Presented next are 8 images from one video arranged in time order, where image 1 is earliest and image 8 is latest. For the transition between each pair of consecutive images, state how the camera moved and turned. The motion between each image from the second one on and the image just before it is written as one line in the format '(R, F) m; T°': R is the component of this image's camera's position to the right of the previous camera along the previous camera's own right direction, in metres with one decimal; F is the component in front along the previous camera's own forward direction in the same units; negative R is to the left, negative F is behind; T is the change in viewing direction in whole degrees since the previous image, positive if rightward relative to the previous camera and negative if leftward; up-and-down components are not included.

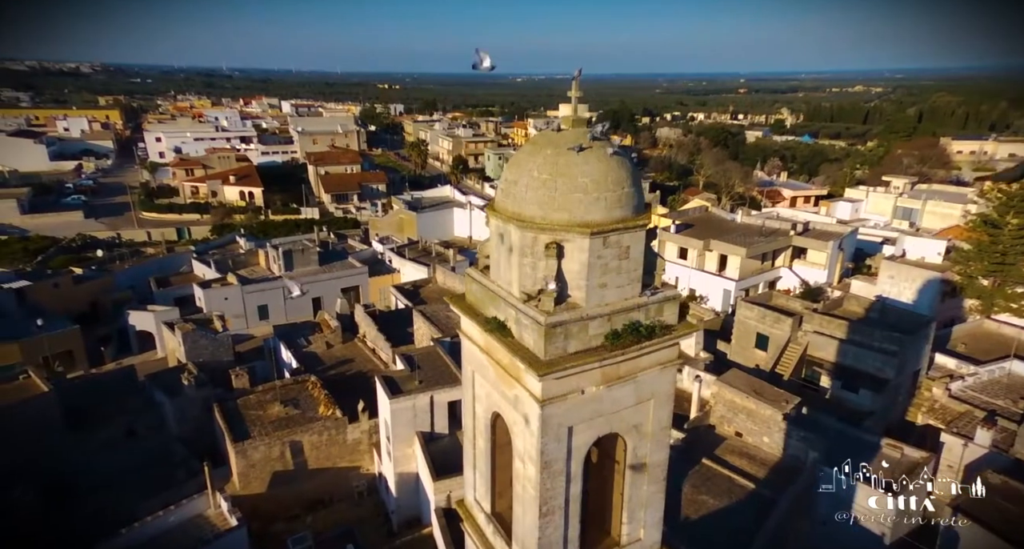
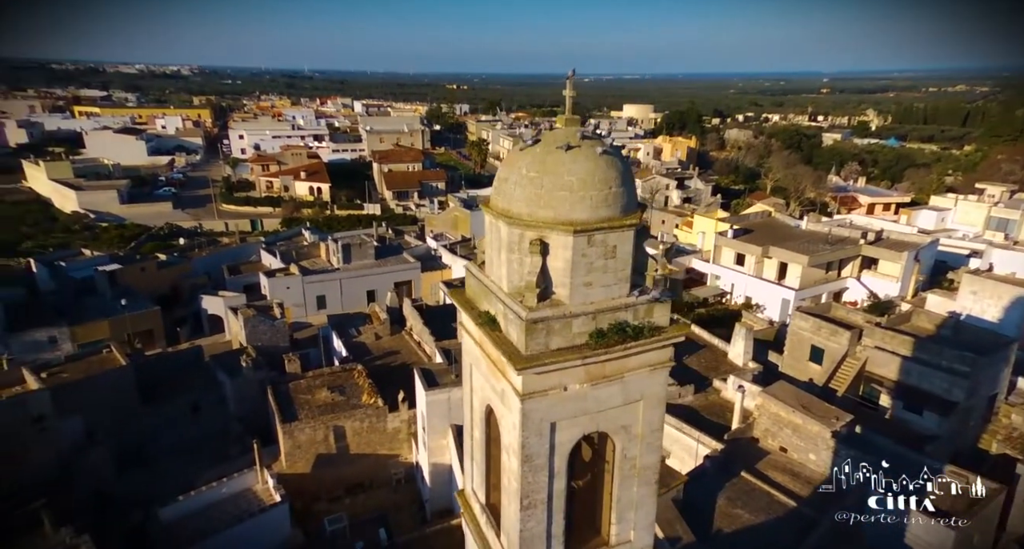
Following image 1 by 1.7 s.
(+1.0, -0.1) m; -7°
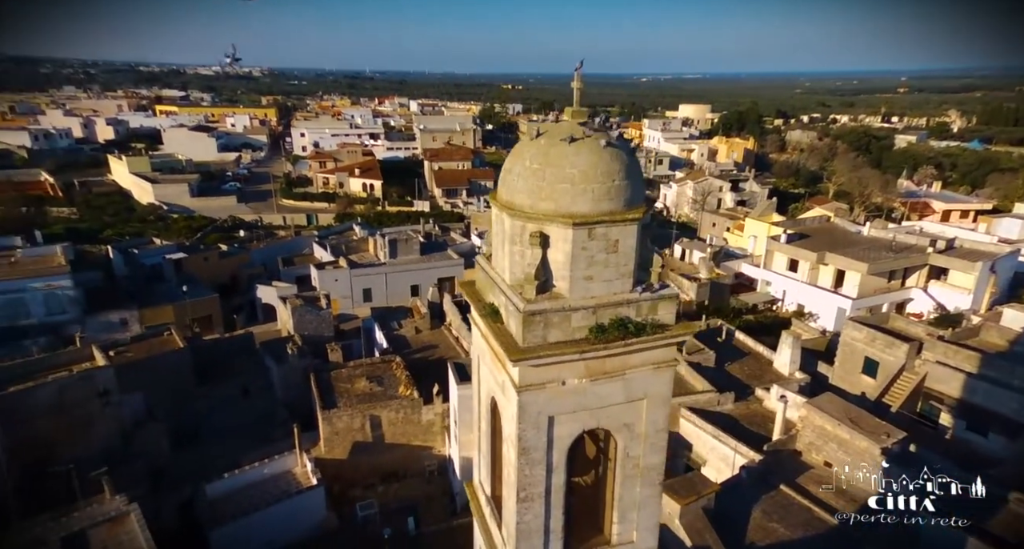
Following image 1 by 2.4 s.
(+0.6, 0.0) m; -6°
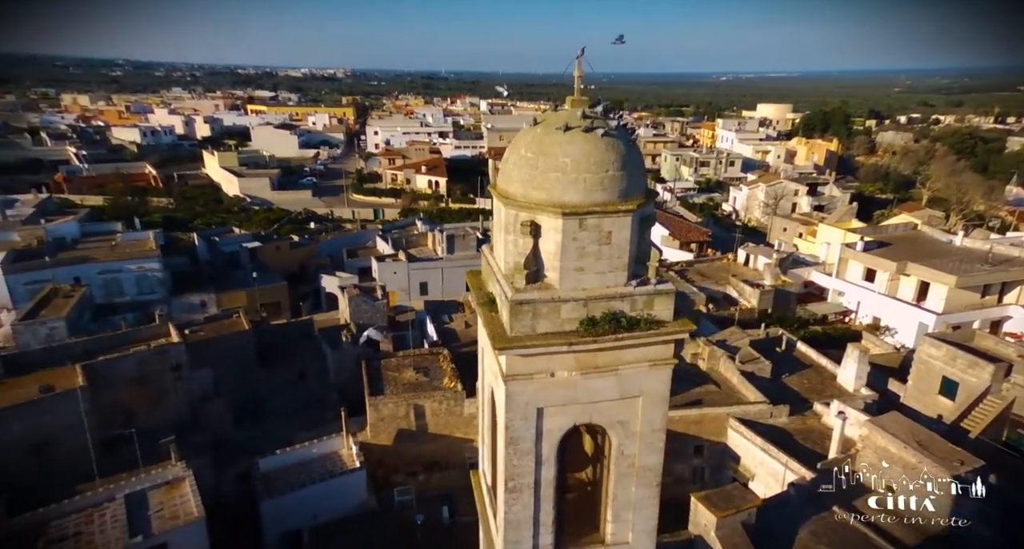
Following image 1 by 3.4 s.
(+1.0, +0.1) m; -8°
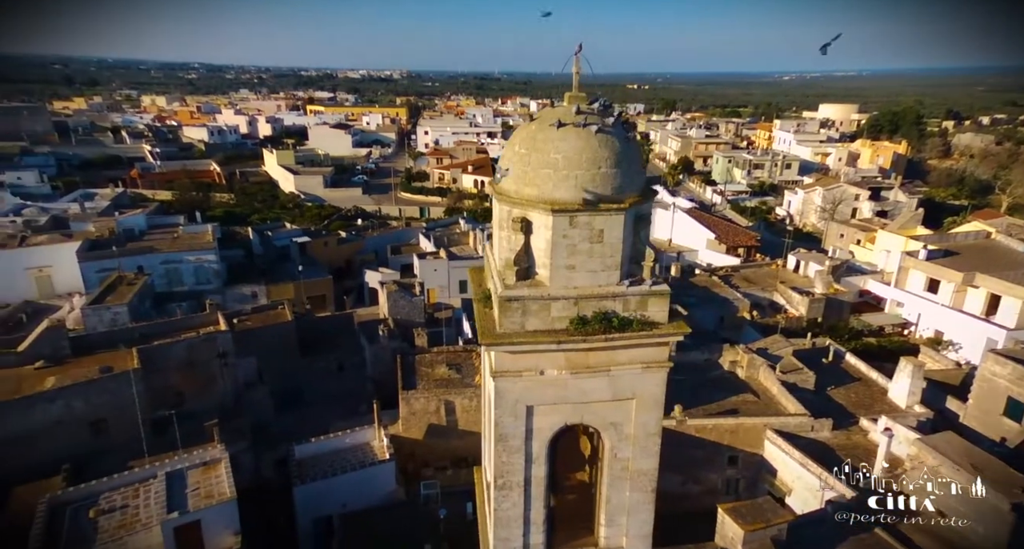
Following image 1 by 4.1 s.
(+0.7, +0.1) m; -5°
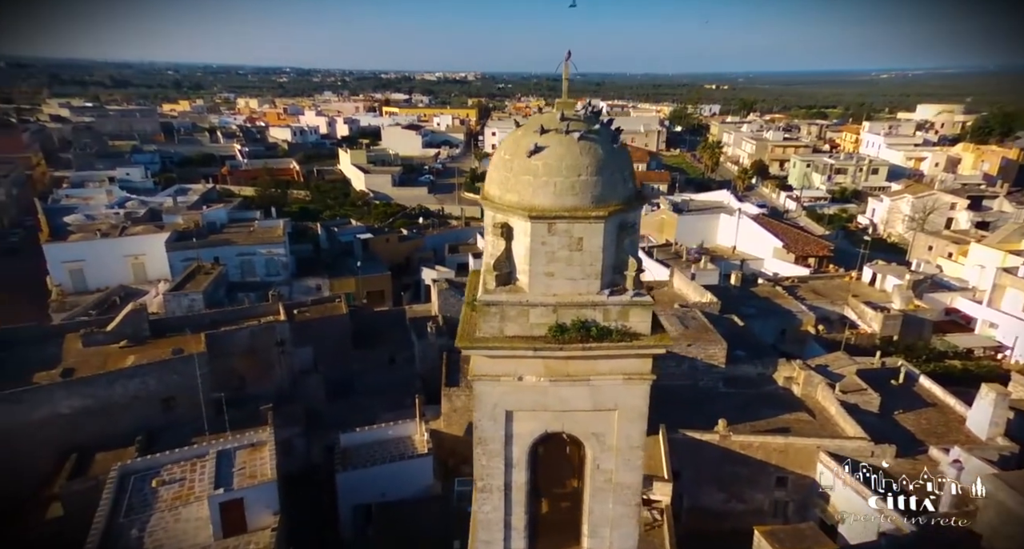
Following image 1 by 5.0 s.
(+1.1, 0.0) m; -8°
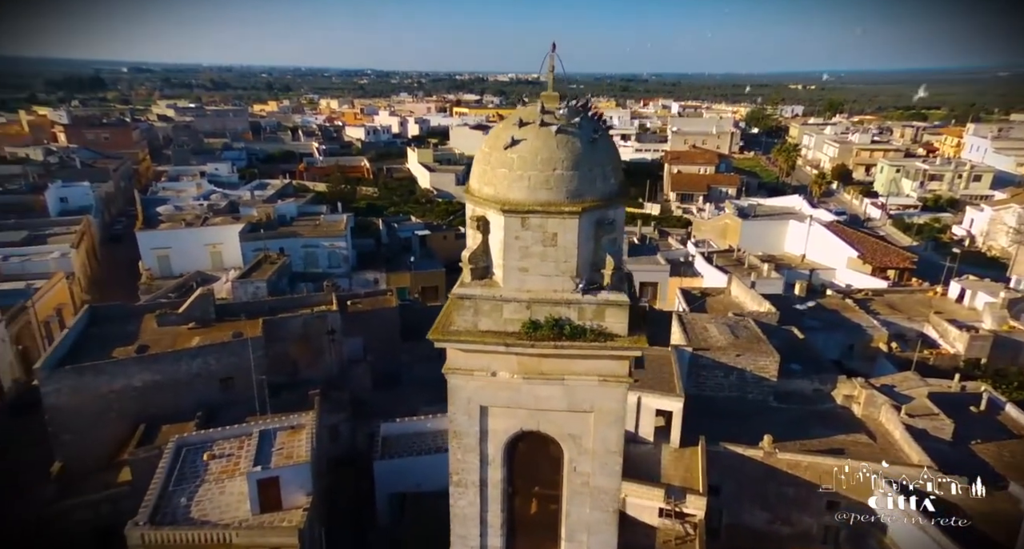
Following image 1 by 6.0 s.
(+1.1, +0.1) m; -8°
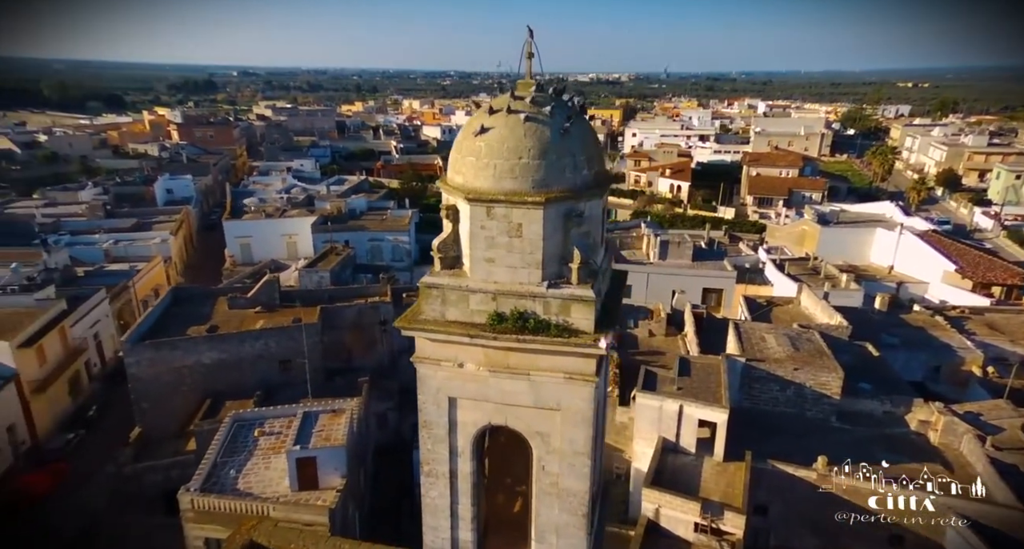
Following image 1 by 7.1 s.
(+1.2, +0.2) m; -8°
